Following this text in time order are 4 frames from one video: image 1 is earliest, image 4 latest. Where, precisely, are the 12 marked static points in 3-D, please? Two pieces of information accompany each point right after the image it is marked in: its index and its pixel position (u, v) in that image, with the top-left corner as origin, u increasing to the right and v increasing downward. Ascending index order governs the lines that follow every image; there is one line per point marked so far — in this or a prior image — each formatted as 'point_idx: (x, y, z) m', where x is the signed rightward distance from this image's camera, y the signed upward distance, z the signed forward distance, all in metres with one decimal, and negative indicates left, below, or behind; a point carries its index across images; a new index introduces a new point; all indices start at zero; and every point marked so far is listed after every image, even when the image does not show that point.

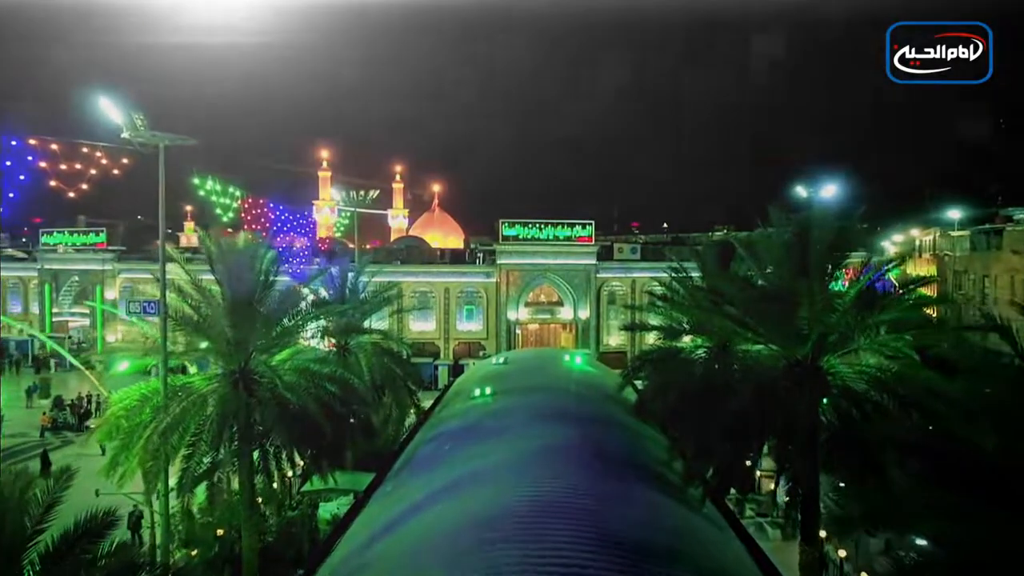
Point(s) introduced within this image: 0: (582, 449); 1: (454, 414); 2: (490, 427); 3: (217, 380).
0: (+1.0, -2.5, +12.2) m
1: (-1.2, -2.5, +16.2) m
2: (-0.4, -2.4, +13.8) m
3: (-4.6, -1.5, +12.5) m
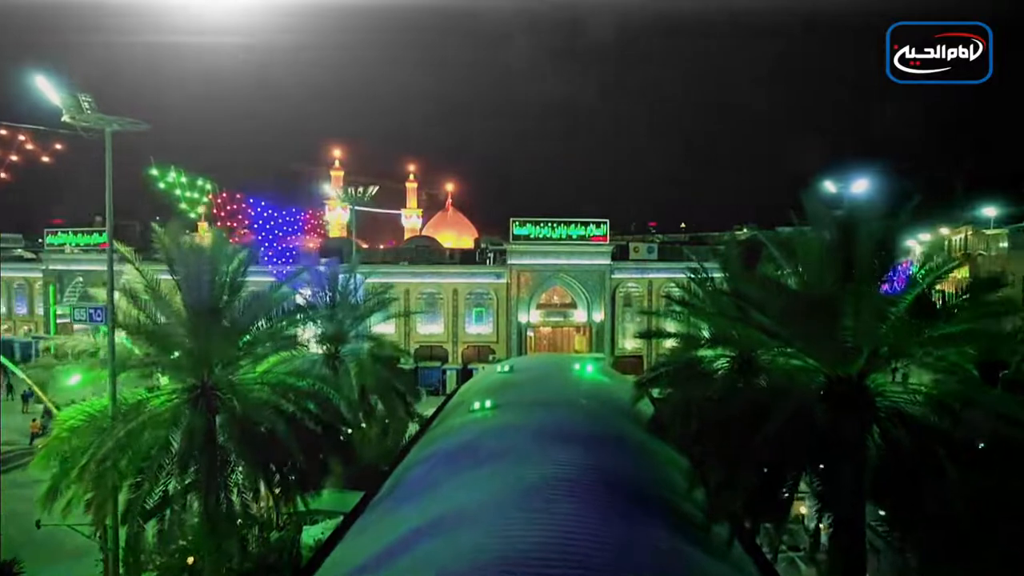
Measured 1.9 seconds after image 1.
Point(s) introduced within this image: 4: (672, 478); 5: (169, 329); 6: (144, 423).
0: (+1.0, -2.5, +10.7) m
1: (-1.1, -2.6, +14.7) m
2: (-0.4, -2.5, +12.3) m
3: (-4.7, -1.5, +11.1) m
4: (+2.4, -2.8, +11.8) m
5: (-4.7, -0.6, +11.0) m
6: (-4.8, -1.8, +10.5) m
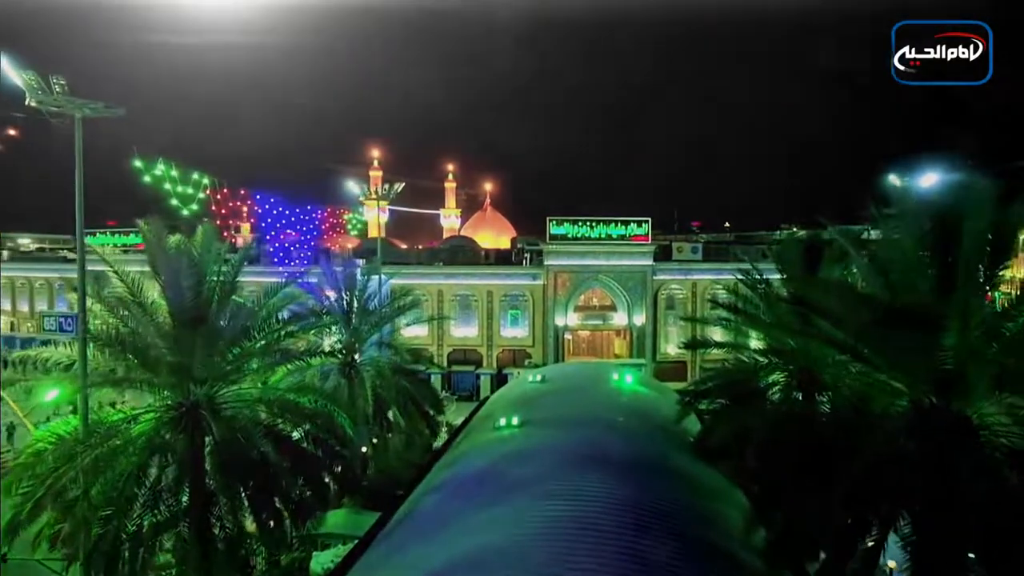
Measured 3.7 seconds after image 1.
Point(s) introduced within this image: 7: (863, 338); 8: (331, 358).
0: (+1.3, -2.6, +9.1) m
1: (-0.6, -2.7, +13.2) m
2: (0.0, -2.6, +10.8) m
3: (-4.4, -1.6, +9.8) m
4: (+2.7, -2.9, +10.2) m
5: (-4.4, -0.6, +9.7) m
6: (-4.6, -1.8, +9.3) m
7: (+3.6, -0.5, +8.2) m
8: (-2.9, -1.1, +12.8) m
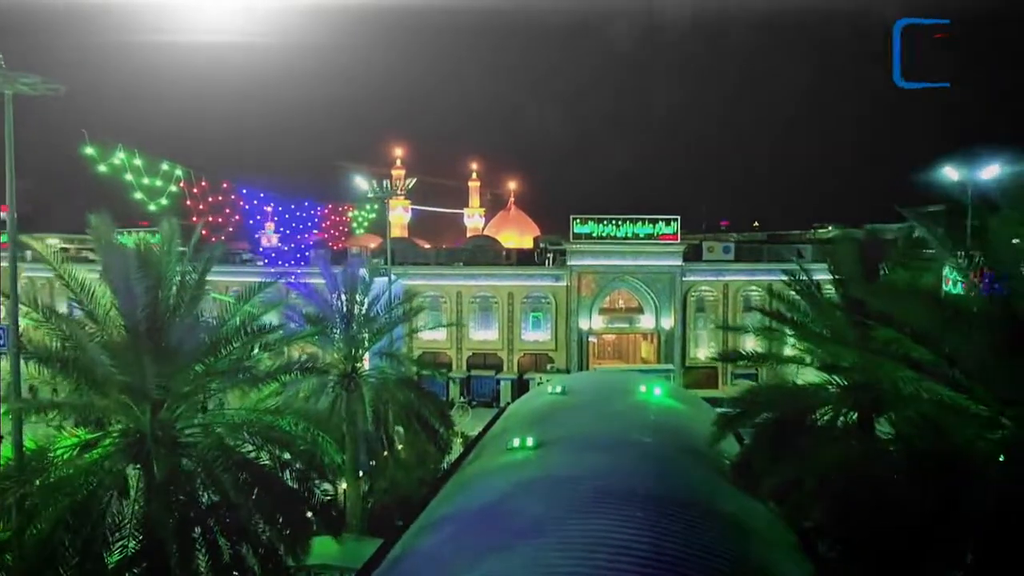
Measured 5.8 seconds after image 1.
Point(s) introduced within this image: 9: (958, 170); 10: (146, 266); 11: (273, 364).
0: (+1.3, -2.7, +7.5) m
1: (-0.4, -2.7, +11.7) m
2: (+0.1, -2.6, +9.3) m
3: (-4.3, -1.7, +8.4) m
4: (+2.8, -3.0, +8.6) m
5: (-4.4, -0.7, +8.3) m
6: (-4.5, -1.9, +7.9) m
7: (+3.7, -0.6, +6.6) m
8: (-2.7, -1.2, +11.4) m
9: (+10.9, +2.9, +19.6) m
10: (-3.8, +0.2, +8.5) m
11: (-2.9, -0.9, +9.7) m
